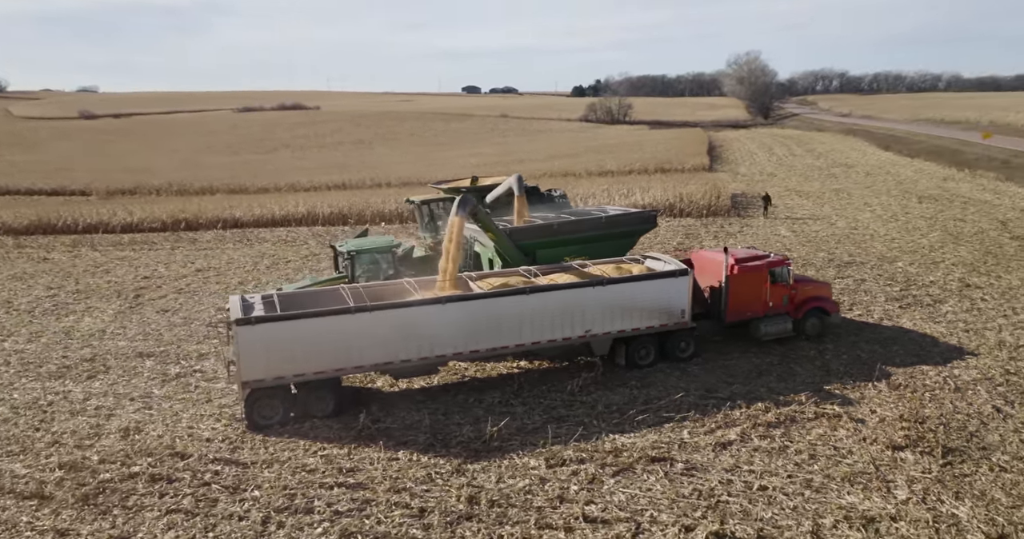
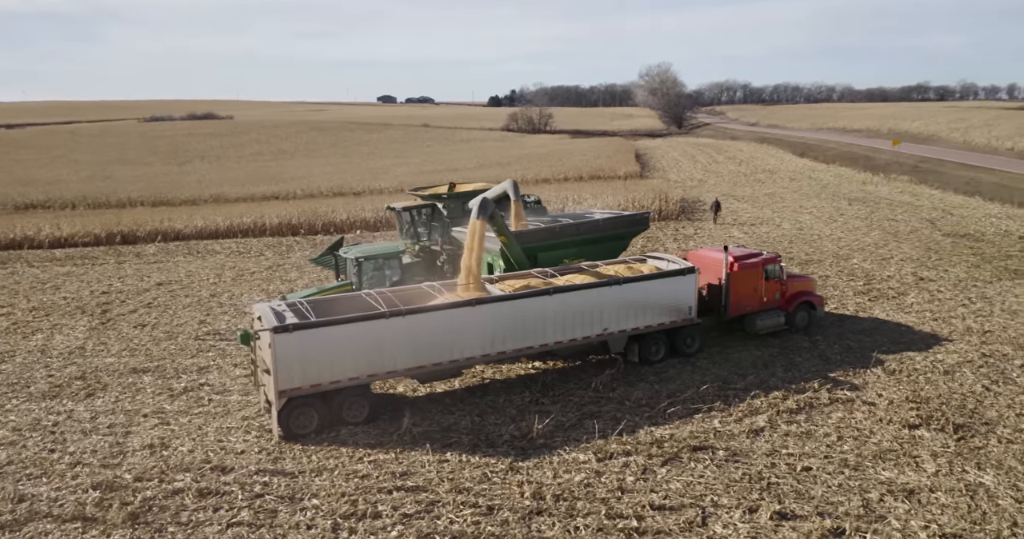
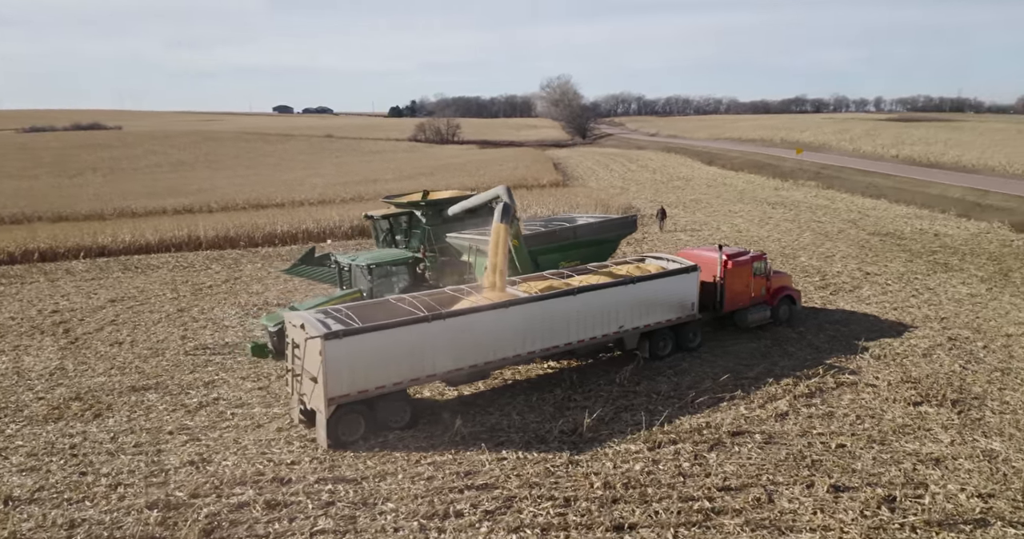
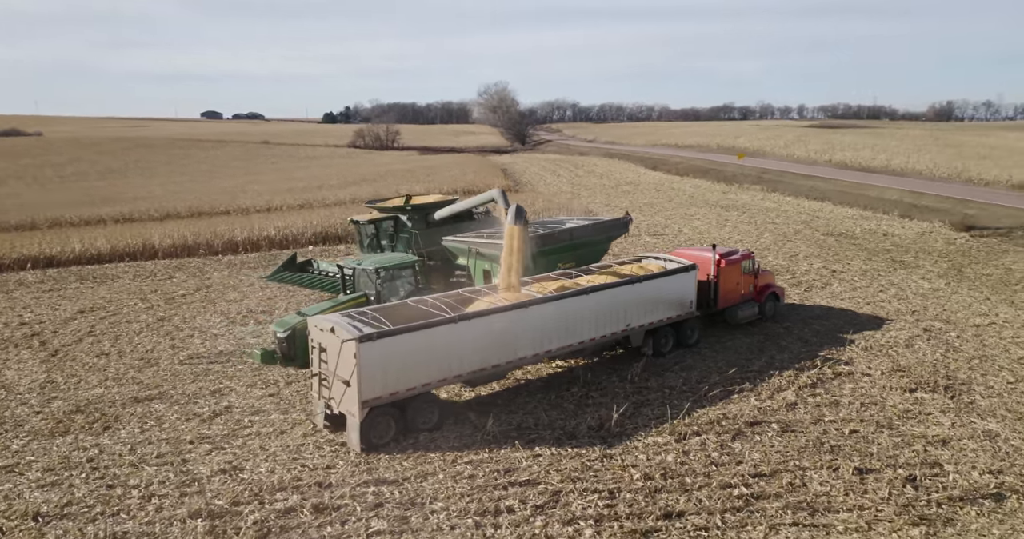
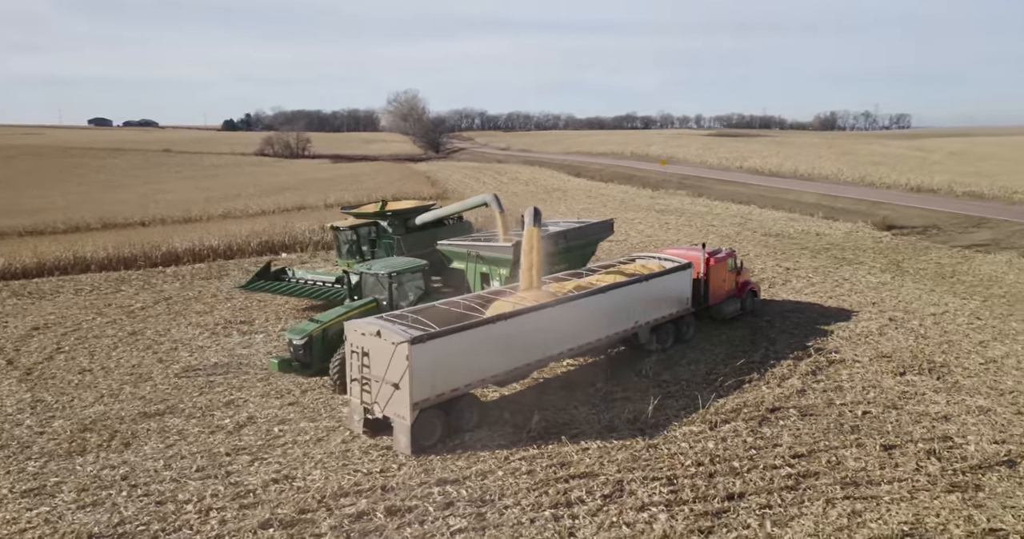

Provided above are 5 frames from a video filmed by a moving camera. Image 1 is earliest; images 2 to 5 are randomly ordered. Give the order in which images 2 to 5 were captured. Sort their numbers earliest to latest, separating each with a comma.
2, 3, 4, 5
